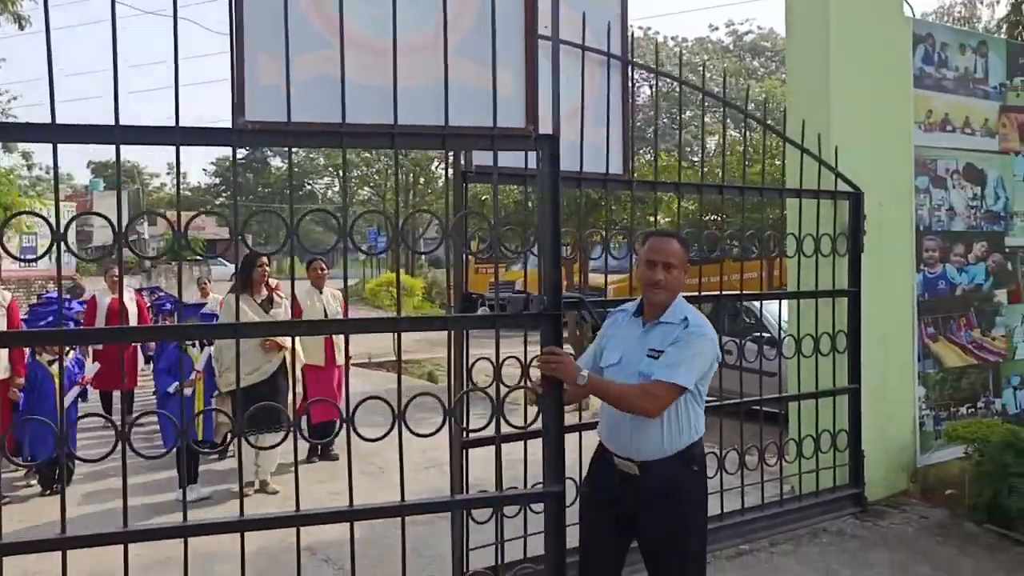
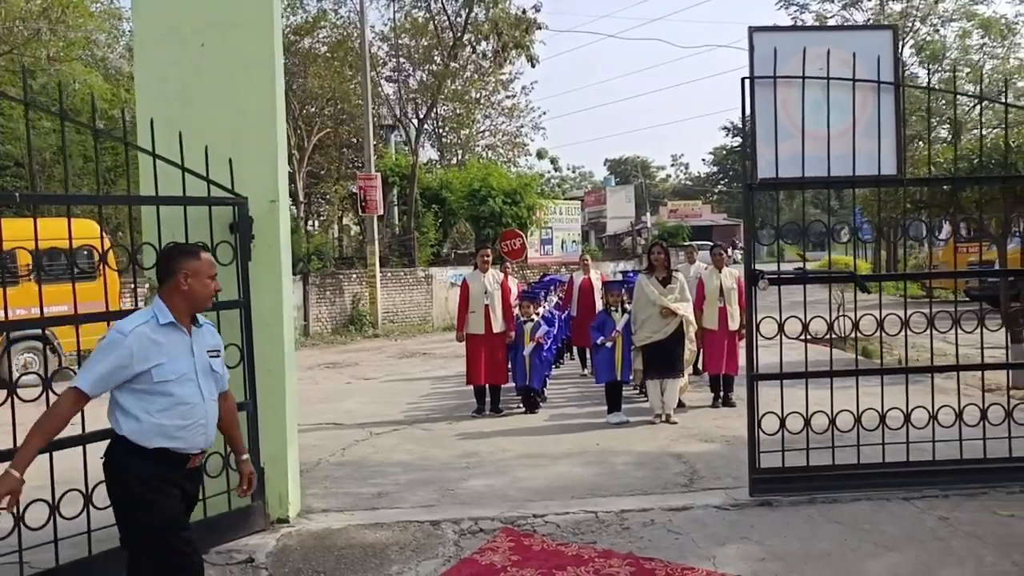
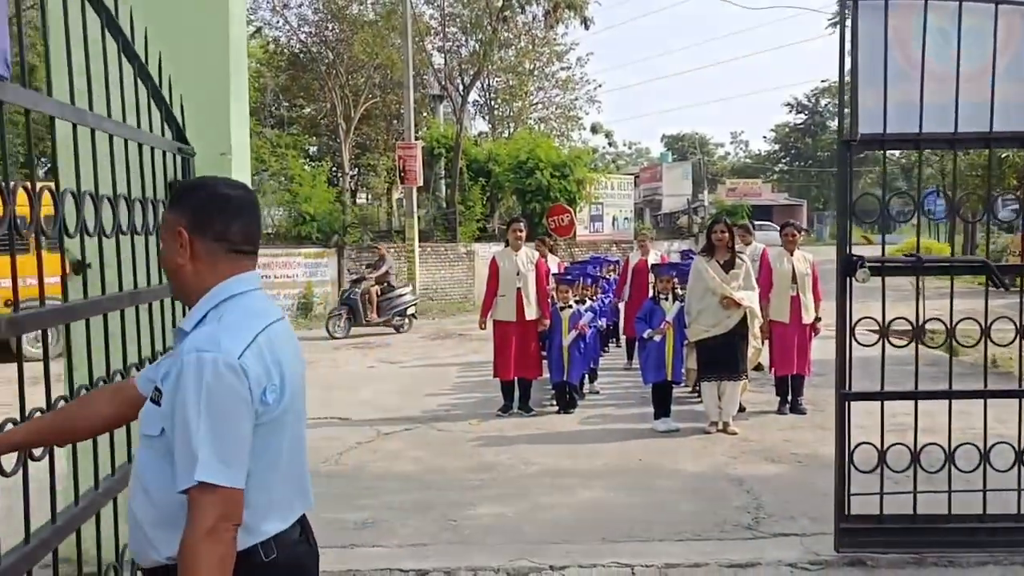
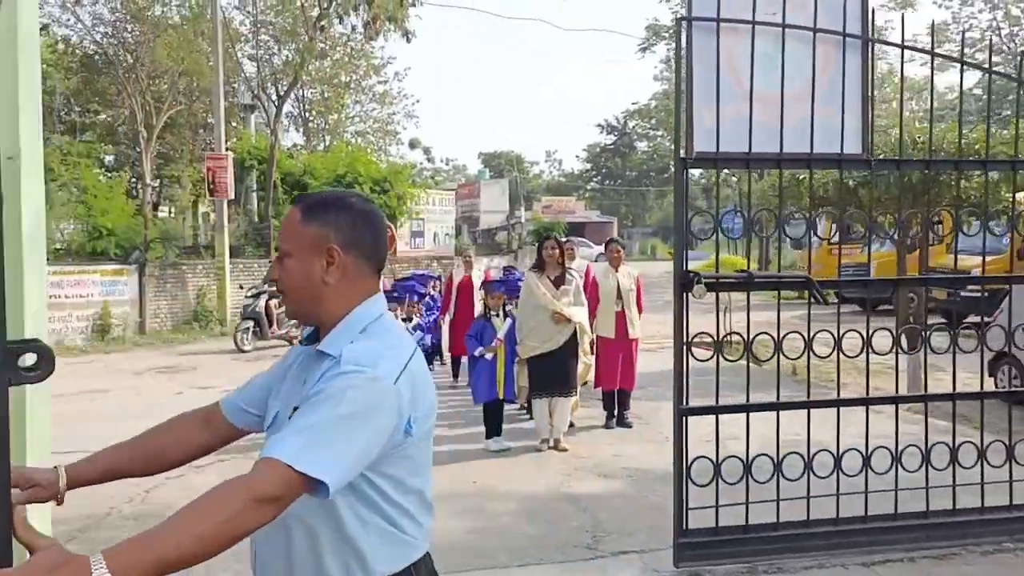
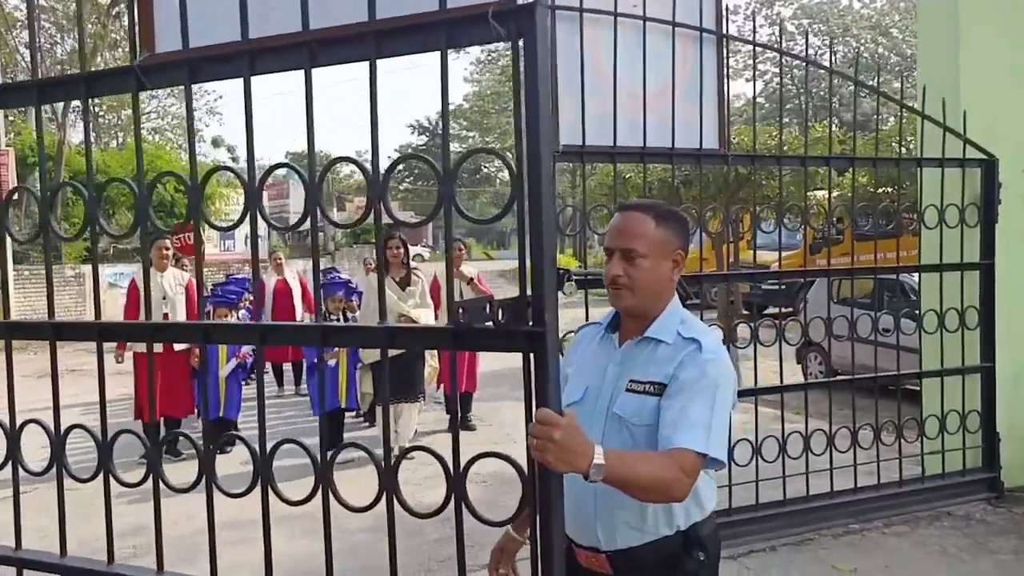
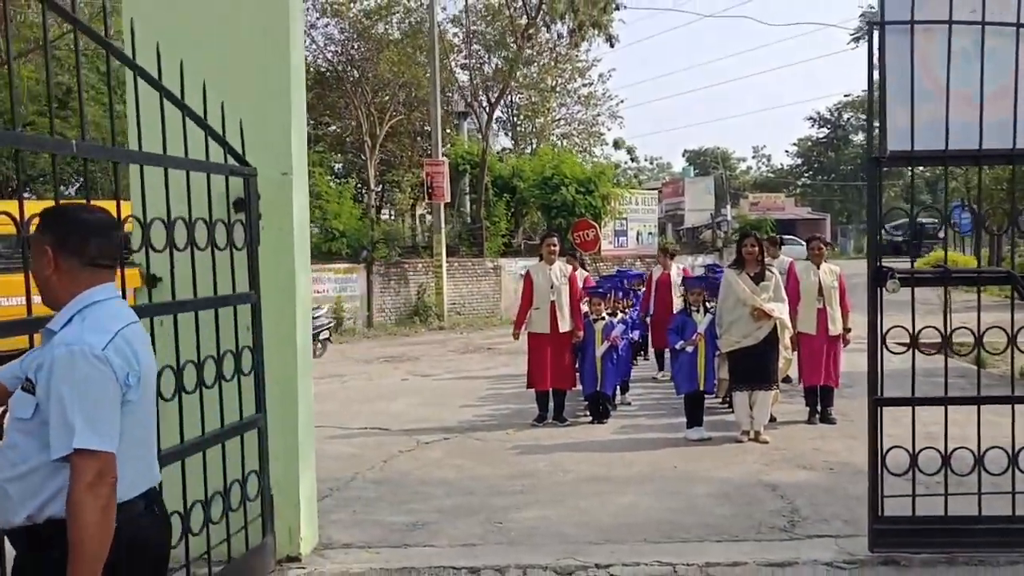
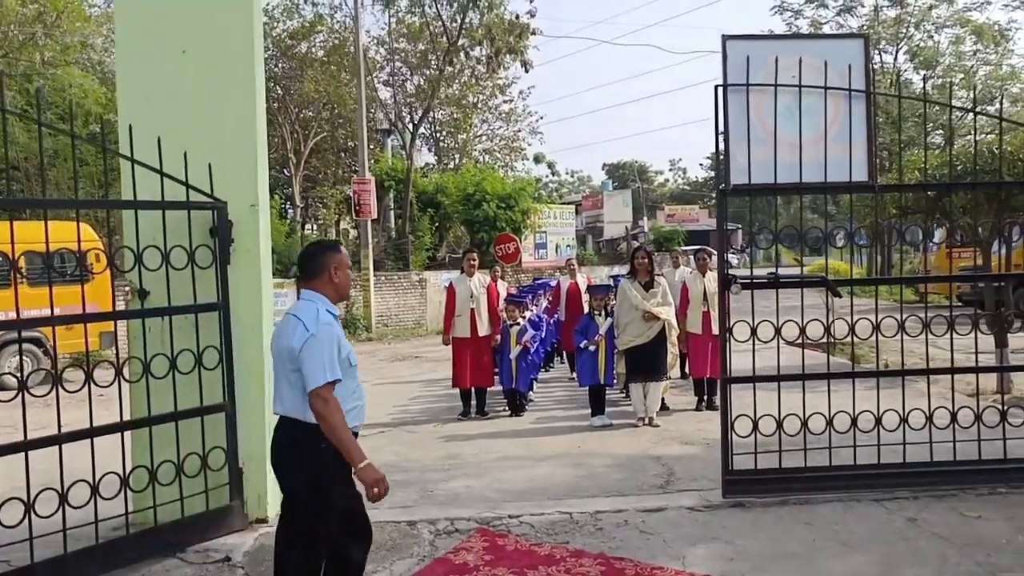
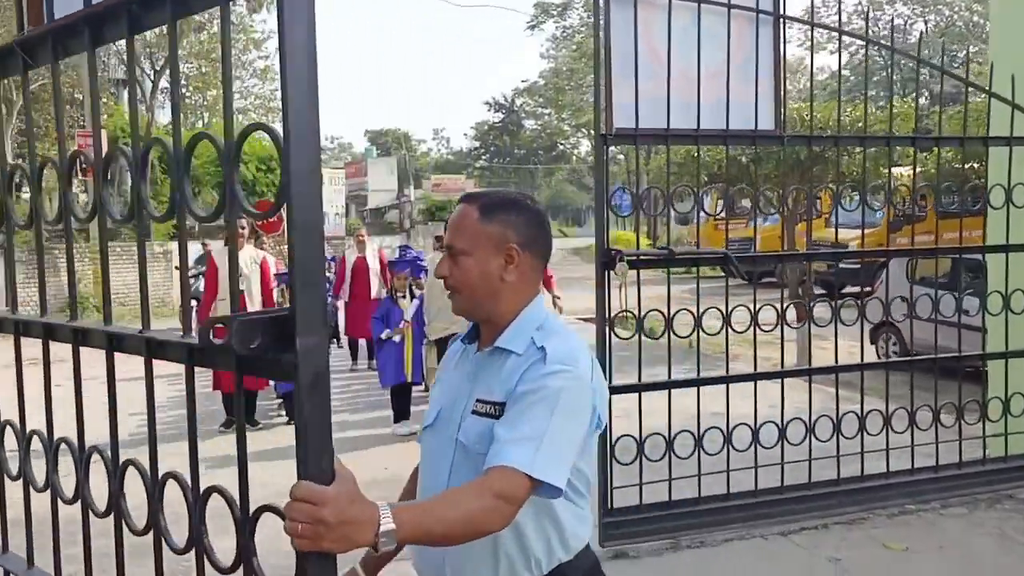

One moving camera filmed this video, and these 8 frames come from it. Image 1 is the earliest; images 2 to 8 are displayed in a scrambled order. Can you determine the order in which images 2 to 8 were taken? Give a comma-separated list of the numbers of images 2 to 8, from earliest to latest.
5, 8, 4, 3, 6, 2, 7
